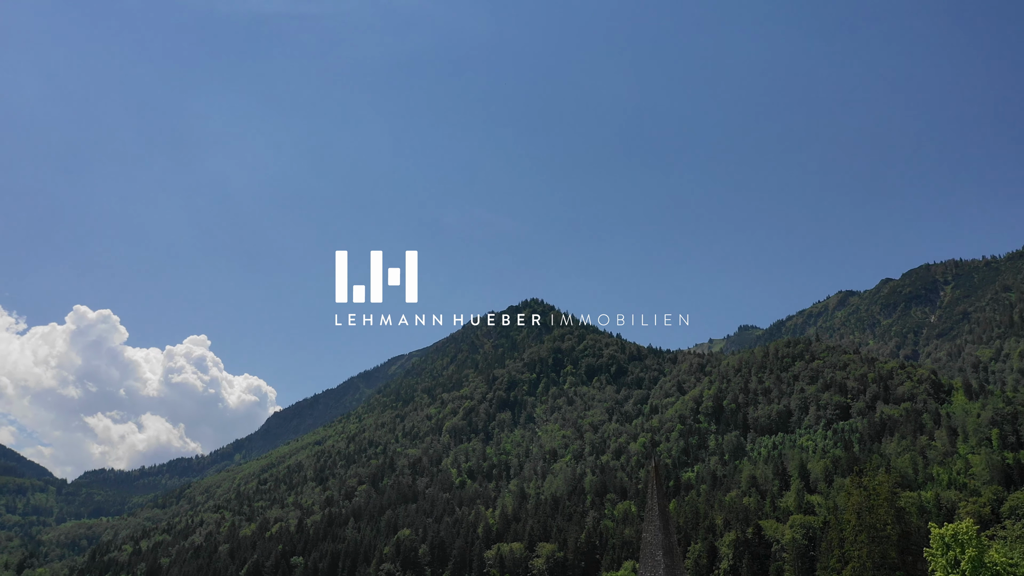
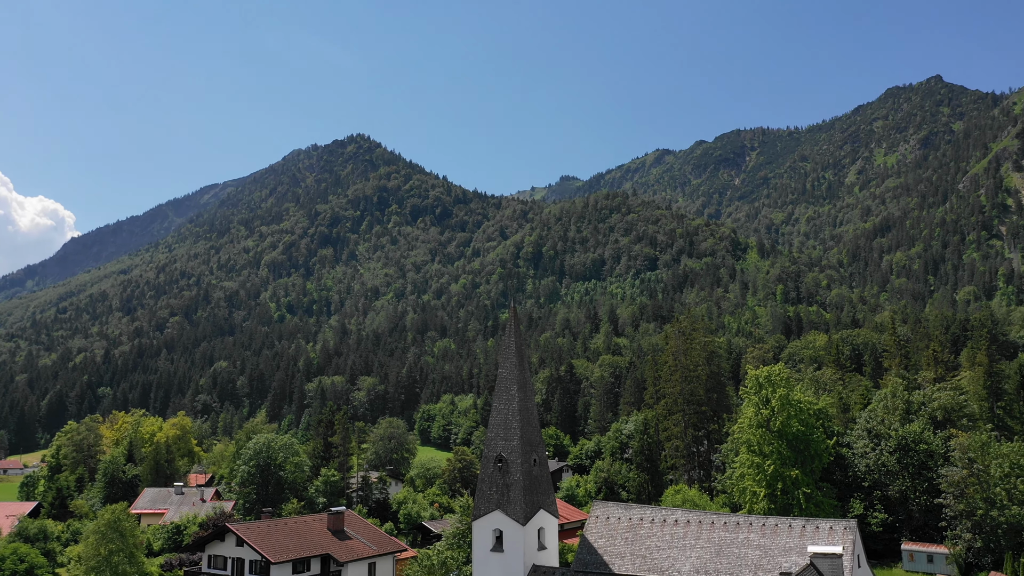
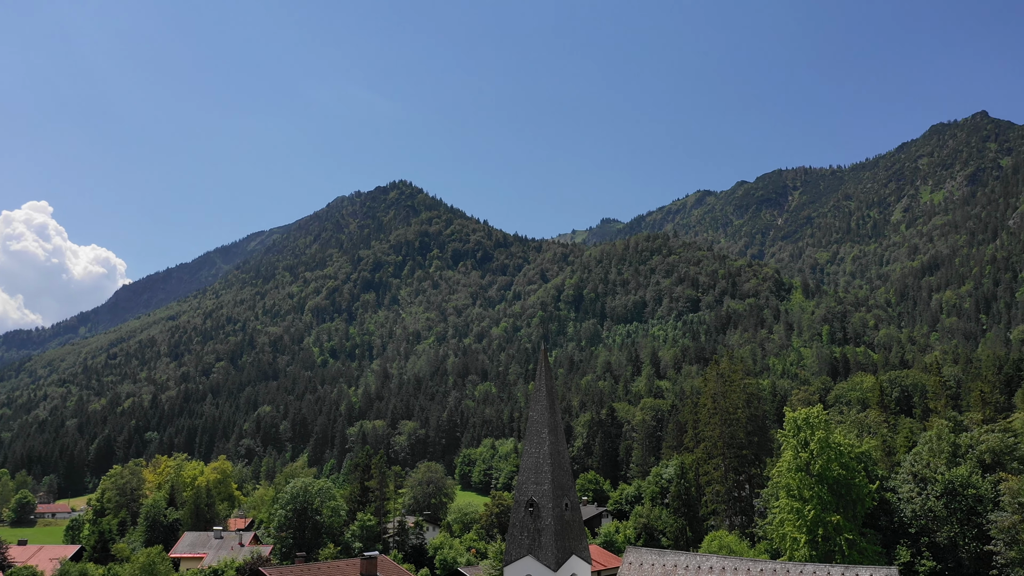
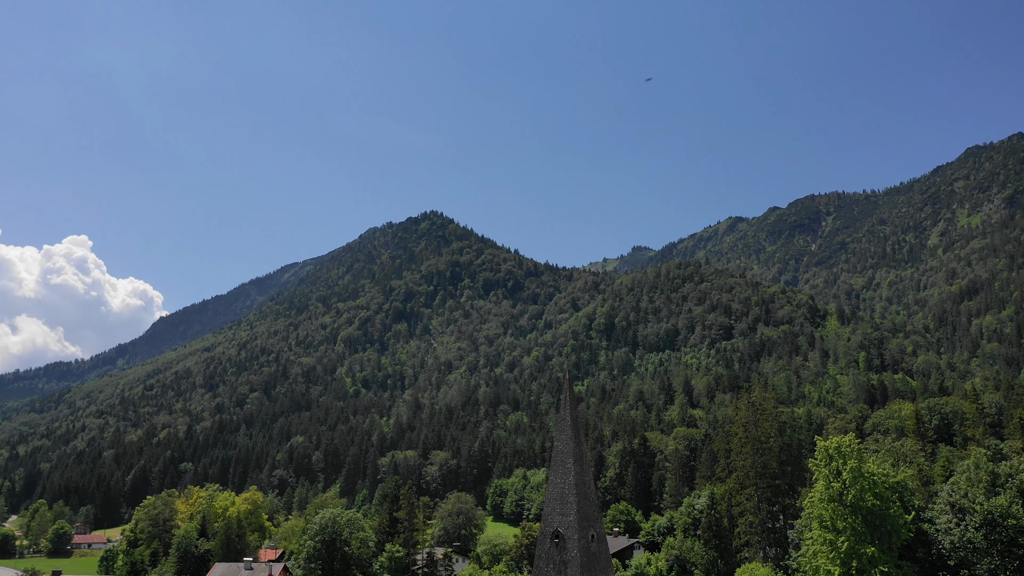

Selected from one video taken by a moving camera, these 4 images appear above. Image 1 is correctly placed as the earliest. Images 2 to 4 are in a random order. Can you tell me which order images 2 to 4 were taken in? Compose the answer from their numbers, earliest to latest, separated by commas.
4, 3, 2
